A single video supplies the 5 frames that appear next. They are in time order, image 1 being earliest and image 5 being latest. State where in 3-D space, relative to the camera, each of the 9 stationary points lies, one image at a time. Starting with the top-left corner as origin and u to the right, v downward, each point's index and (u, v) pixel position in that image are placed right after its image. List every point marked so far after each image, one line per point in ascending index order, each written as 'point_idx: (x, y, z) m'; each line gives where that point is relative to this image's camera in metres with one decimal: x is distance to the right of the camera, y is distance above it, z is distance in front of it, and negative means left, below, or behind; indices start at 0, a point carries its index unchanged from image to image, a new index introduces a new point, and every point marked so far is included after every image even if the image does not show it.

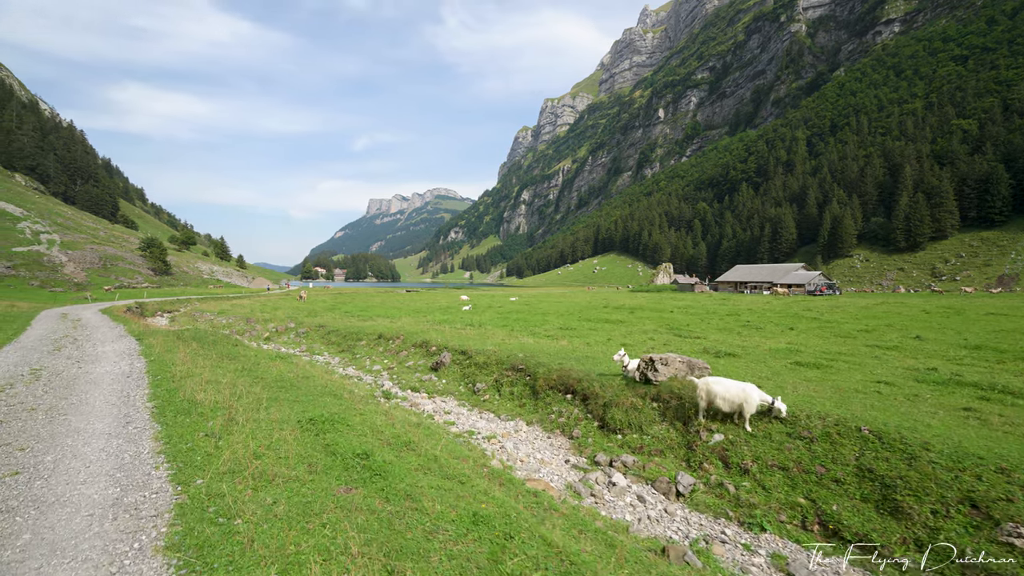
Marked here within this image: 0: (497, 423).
0: (-0.6, -5.3, +17.7) m
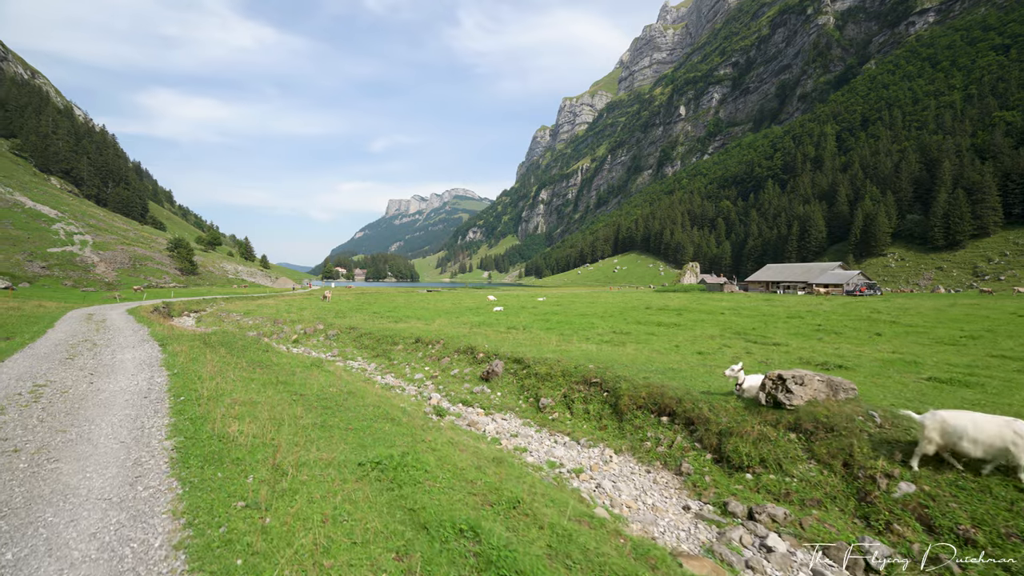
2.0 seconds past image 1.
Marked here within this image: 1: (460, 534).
0: (+2.1, -5.2, +14.7) m
1: (-0.7, -3.3, +6.2) m
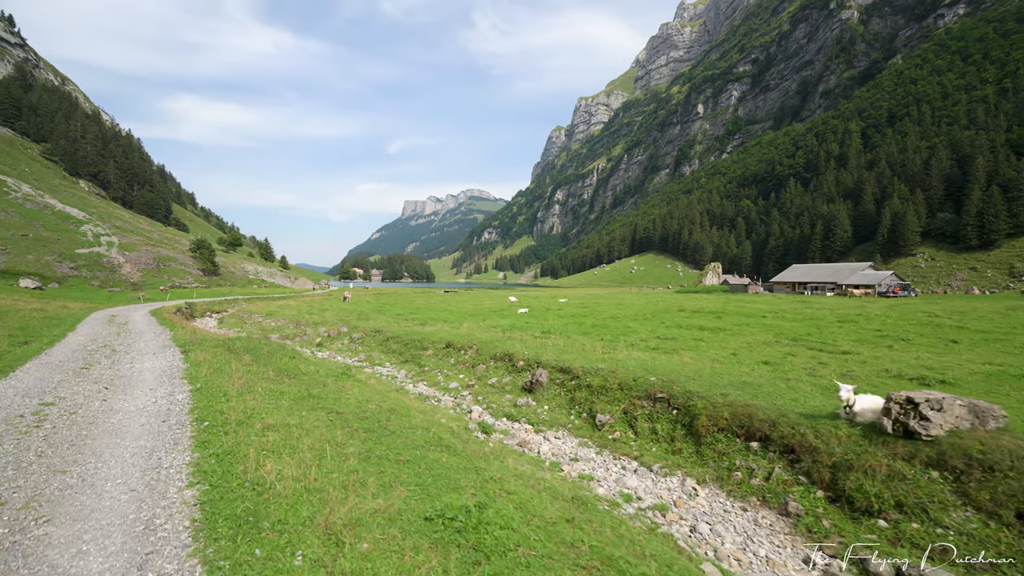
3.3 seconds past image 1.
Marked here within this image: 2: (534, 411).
0: (+3.9, -5.4, +12.7) m
1: (+0.8, -3.4, +4.3) m
2: (+0.9, -5.0, +18.6) m
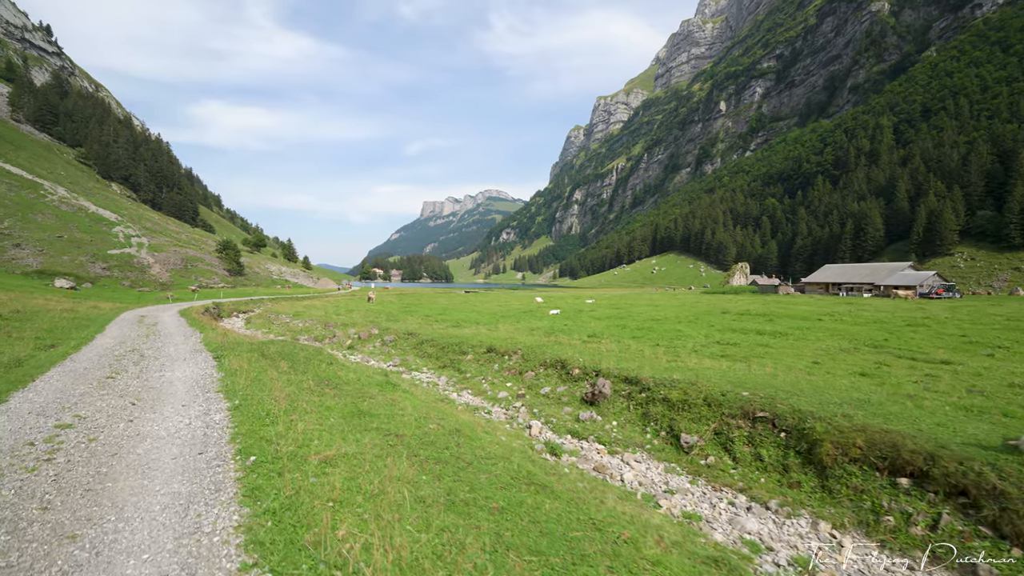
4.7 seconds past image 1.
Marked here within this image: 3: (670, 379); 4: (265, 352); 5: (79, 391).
0: (+6.1, -5.4, +10.5) m
1: (+2.6, -3.4, +2.2) m
2: (+3.3, -5.0, +16.5) m
3: (+6.1, -3.5, +17.8) m
4: (-10.6, -2.8, +19.8) m
5: (-11.4, -2.7, +12.0) m
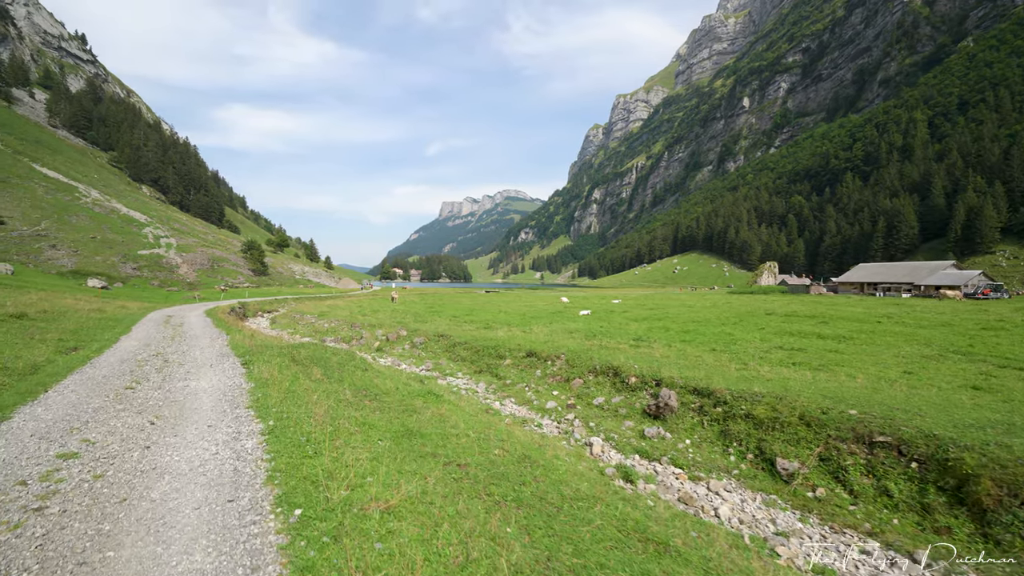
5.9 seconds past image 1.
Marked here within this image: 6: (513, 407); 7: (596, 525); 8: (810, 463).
0: (+7.7, -5.4, +8.3) m
1: (+4.0, -3.4, +0.1) m
2: (+5.1, -5.0, +14.4) m
3: (+8.0, -3.5, +15.6) m
4: (-8.6, -2.7, +18.3) m
5: (-9.6, -2.6, +10.6) m
6: (+0.1, -5.0, +19.1) m
7: (+1.3, -3.6, +7.0) m
8: (+7.8, -4.6, +12.1) m
